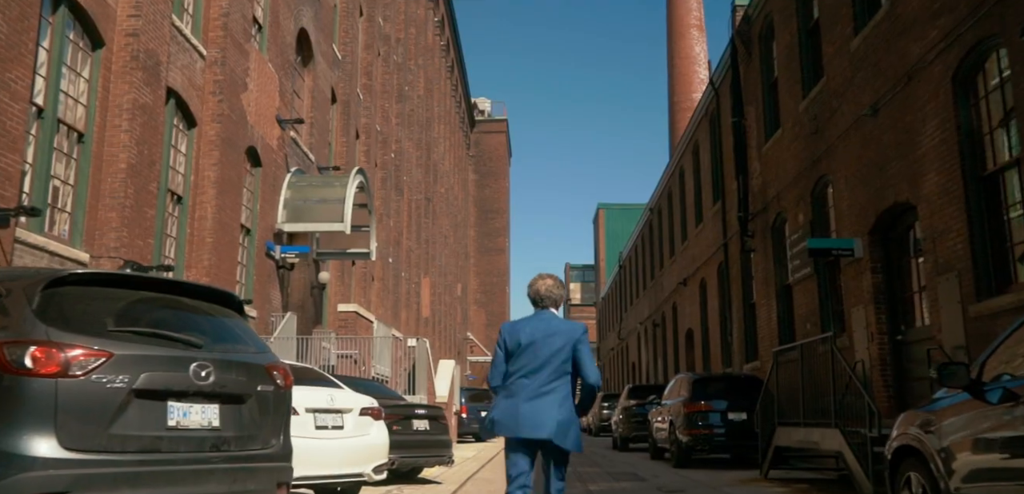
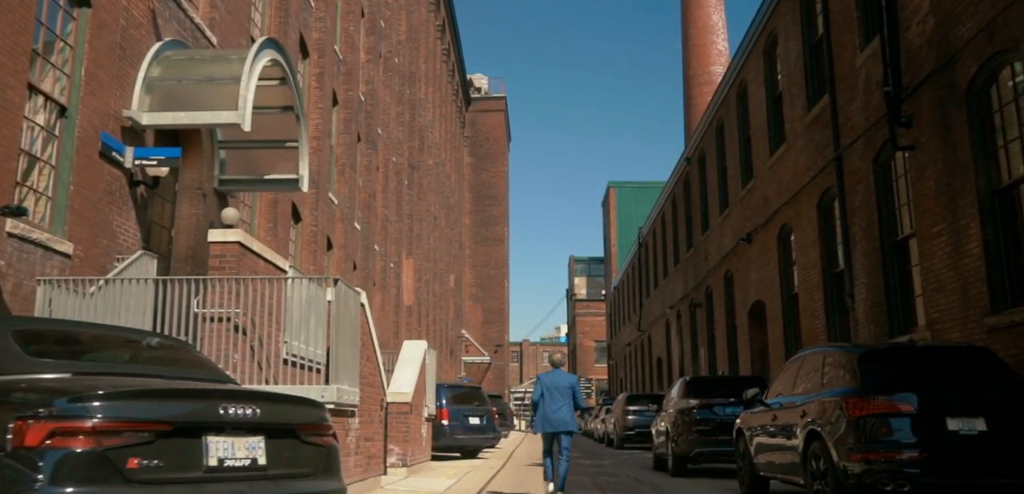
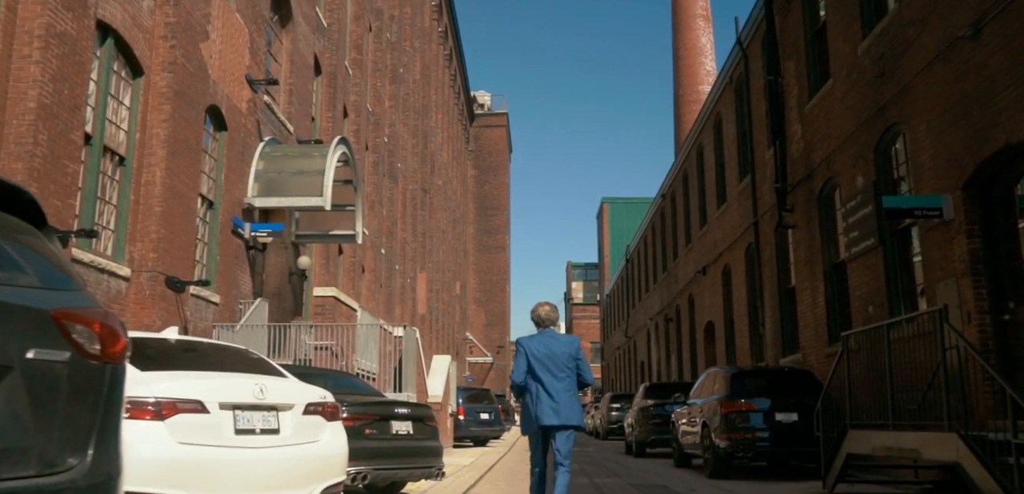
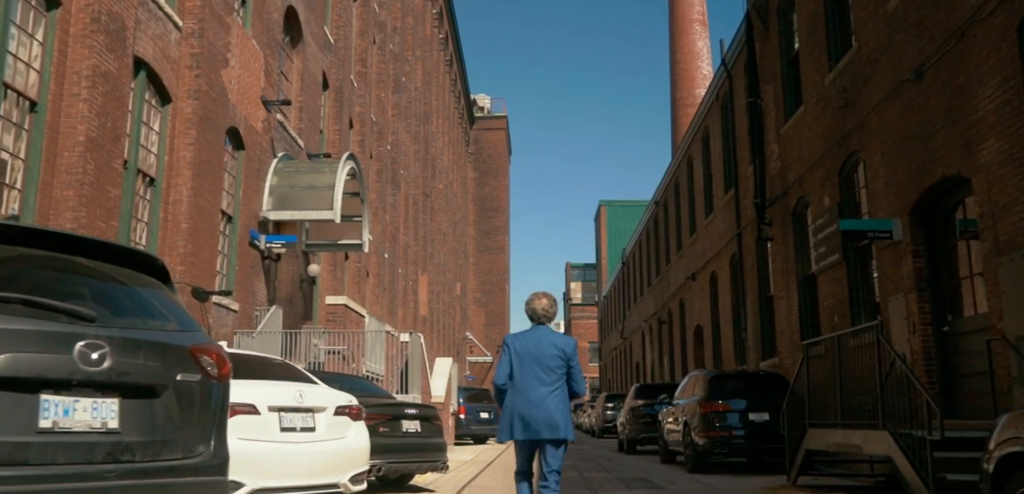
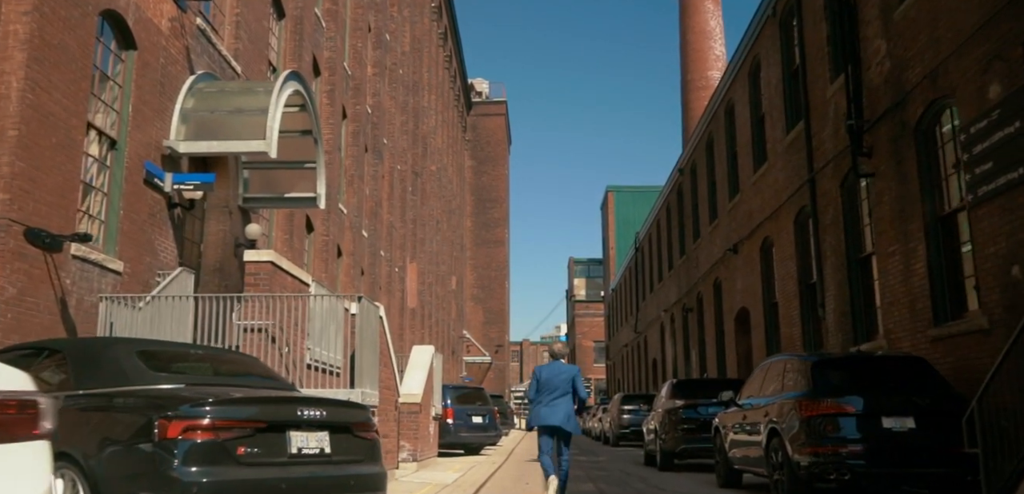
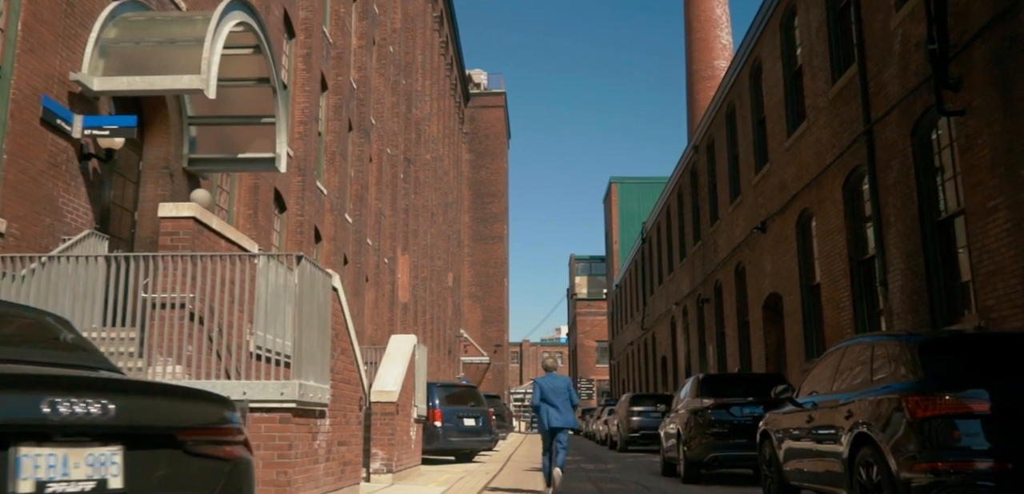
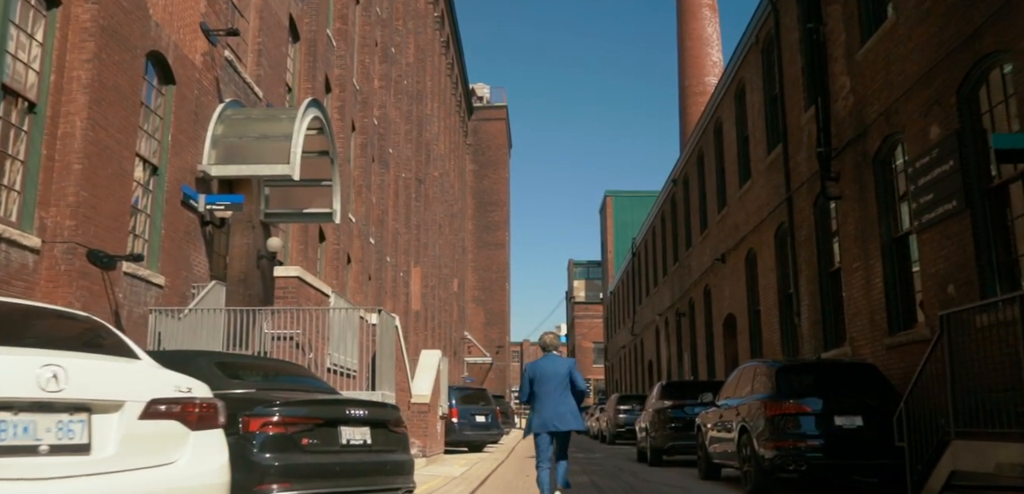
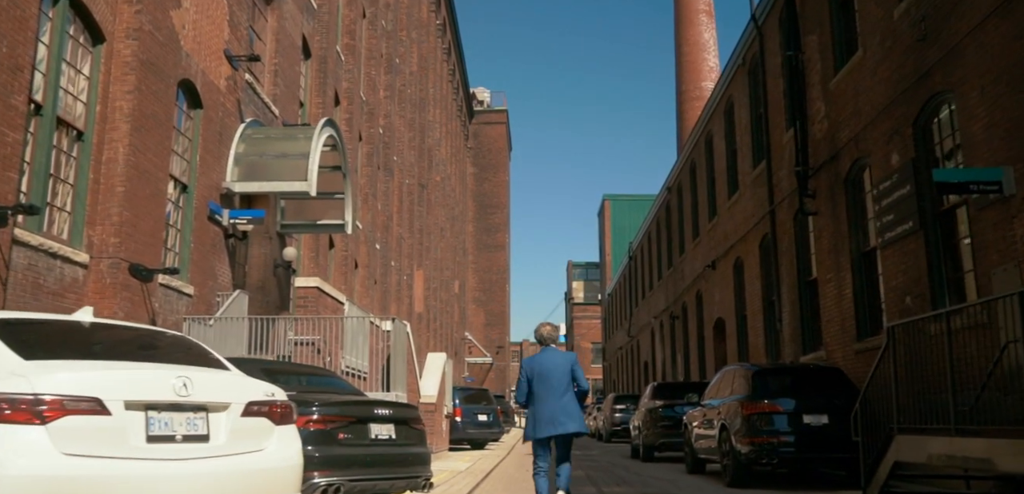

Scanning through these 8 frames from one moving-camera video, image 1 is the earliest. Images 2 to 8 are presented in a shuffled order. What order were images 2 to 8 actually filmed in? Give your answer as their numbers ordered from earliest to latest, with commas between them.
4, 3, 8, 7, 5, 2, 6
